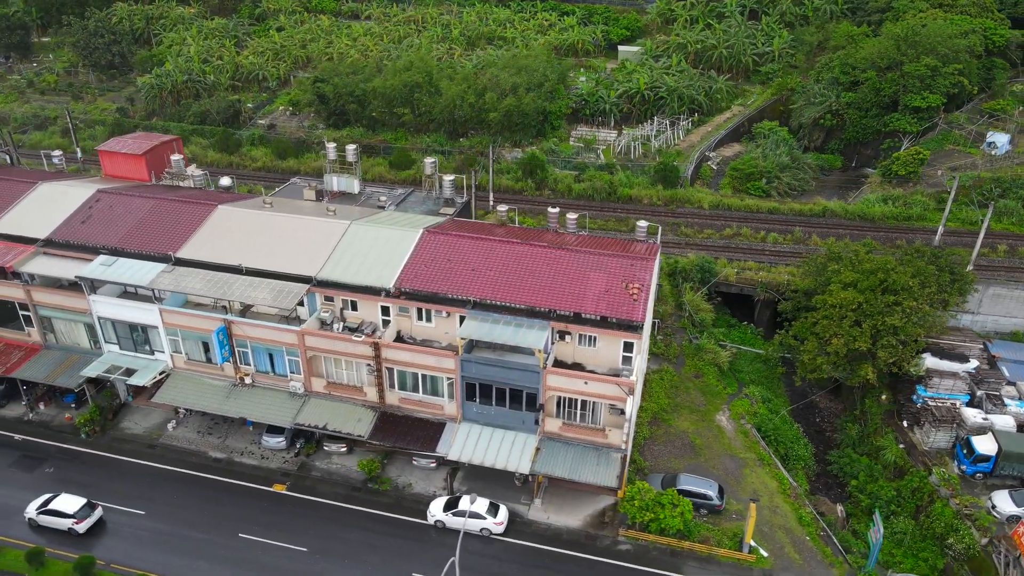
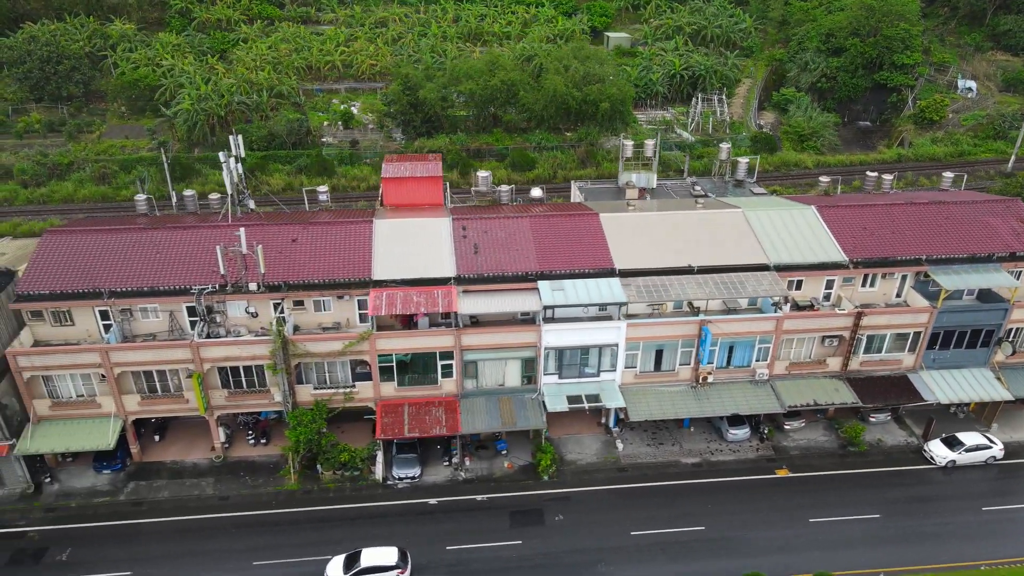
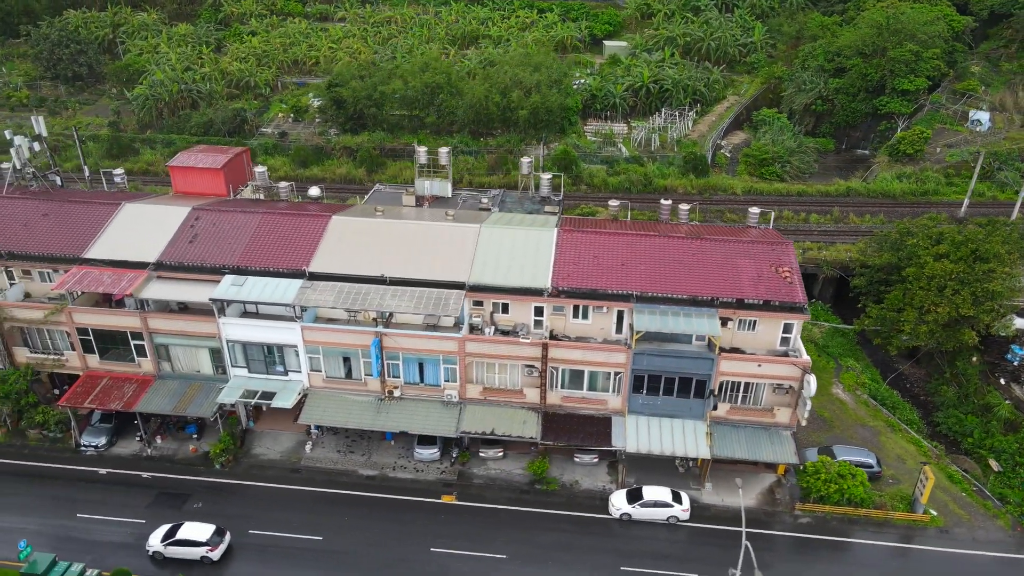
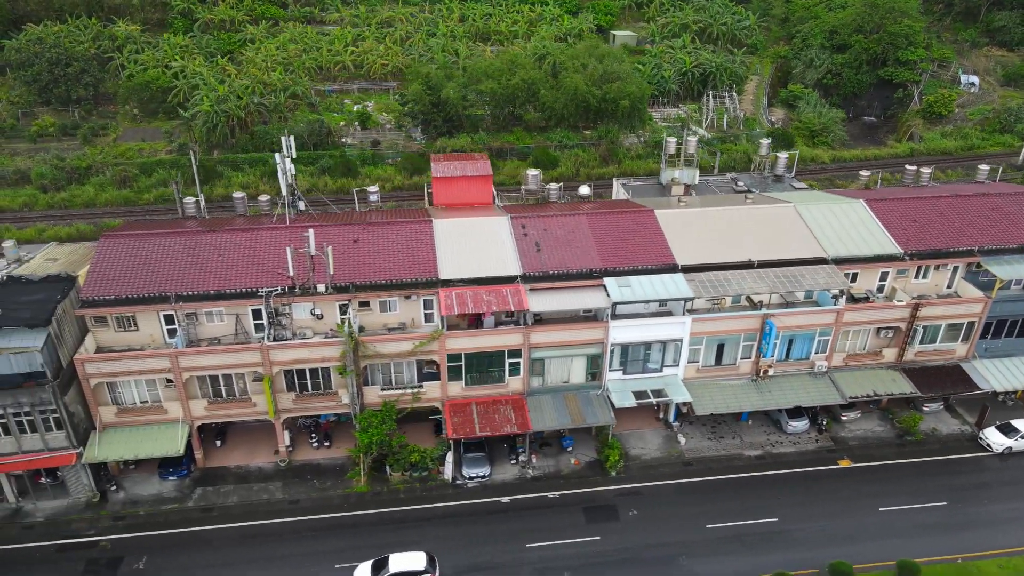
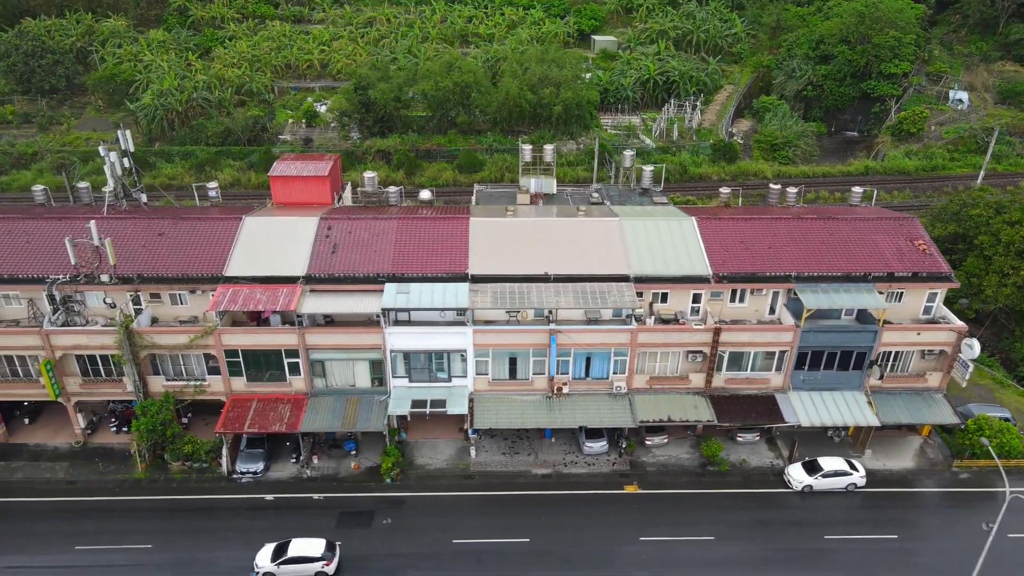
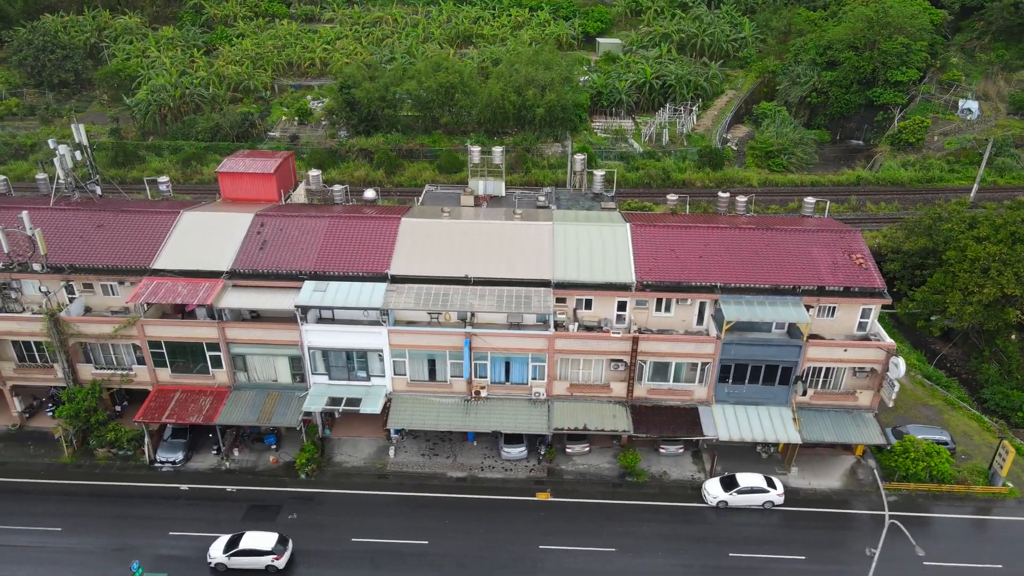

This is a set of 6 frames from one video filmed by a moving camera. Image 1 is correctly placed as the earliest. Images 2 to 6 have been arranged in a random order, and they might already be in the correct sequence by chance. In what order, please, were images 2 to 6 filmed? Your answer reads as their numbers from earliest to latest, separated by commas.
3, 6, 5, 2, 4
